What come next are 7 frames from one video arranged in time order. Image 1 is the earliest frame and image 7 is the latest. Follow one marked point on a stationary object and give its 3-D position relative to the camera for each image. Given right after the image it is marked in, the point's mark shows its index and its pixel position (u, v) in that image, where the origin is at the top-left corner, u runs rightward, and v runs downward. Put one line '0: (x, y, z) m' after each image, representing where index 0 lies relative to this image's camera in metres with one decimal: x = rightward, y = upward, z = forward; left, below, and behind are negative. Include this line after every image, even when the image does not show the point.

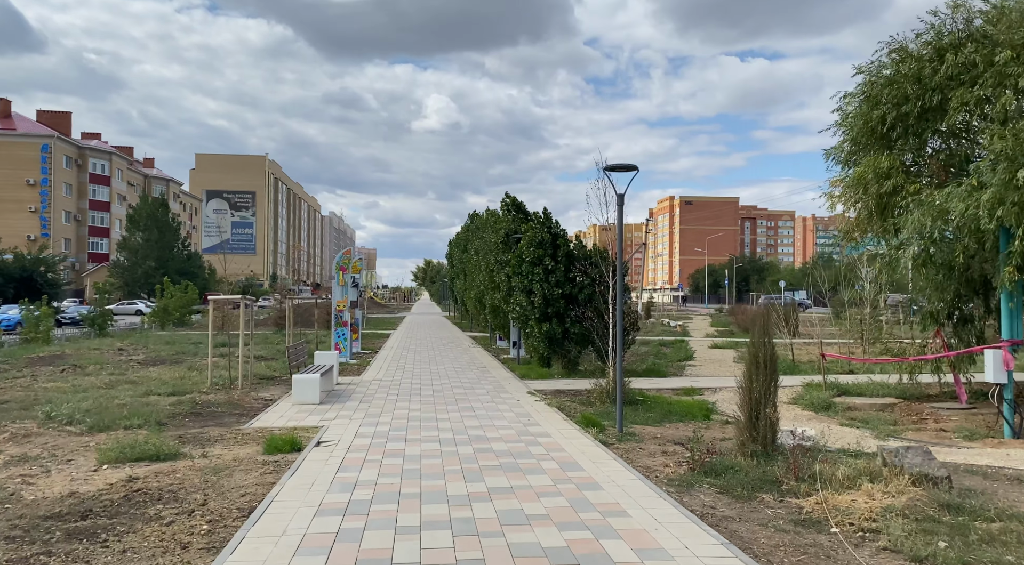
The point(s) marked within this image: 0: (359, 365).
0: (-4.1, -2.2, +18.9) m
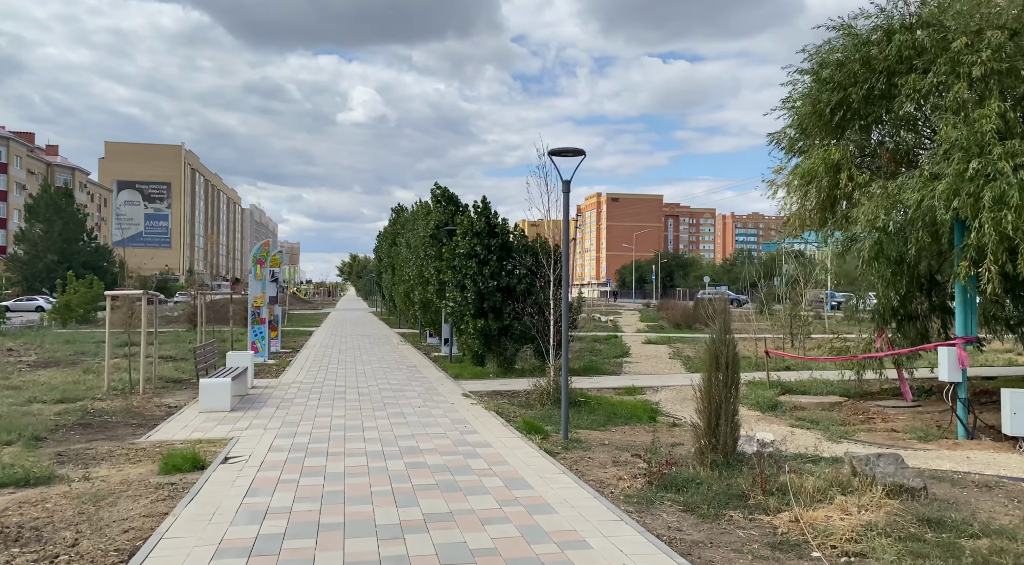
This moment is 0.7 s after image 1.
0: (-5.8, -2.1, +17.5) m
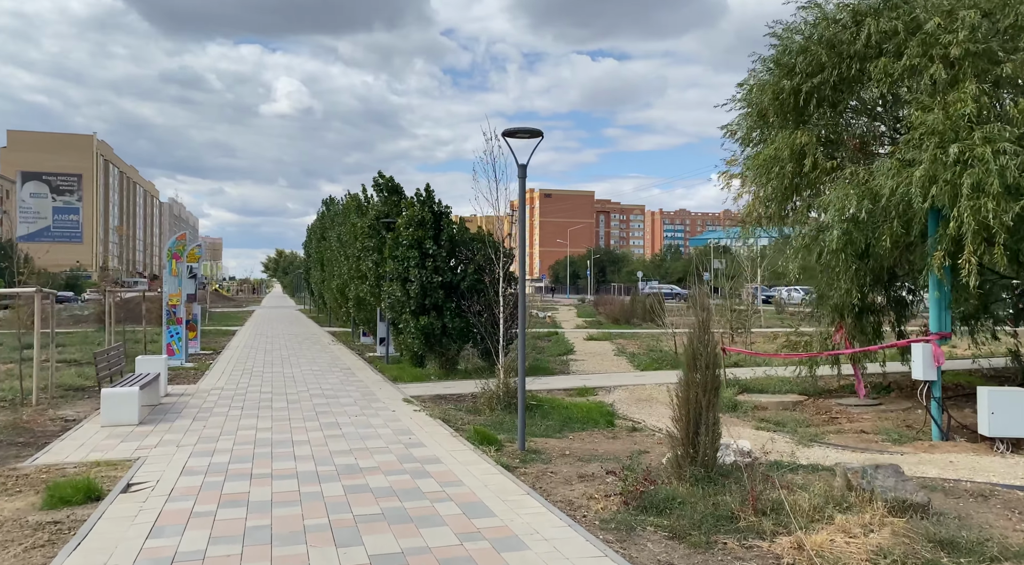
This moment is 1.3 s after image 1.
0: (-7.1, -2.0, +16.0) m
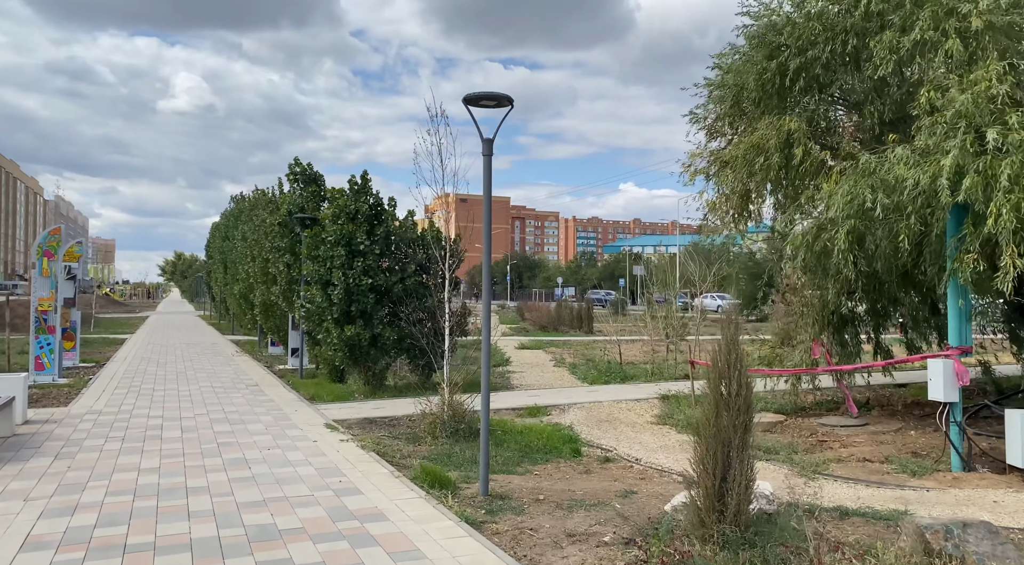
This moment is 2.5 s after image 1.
0: (-8.4, -2.0, +13.5) m
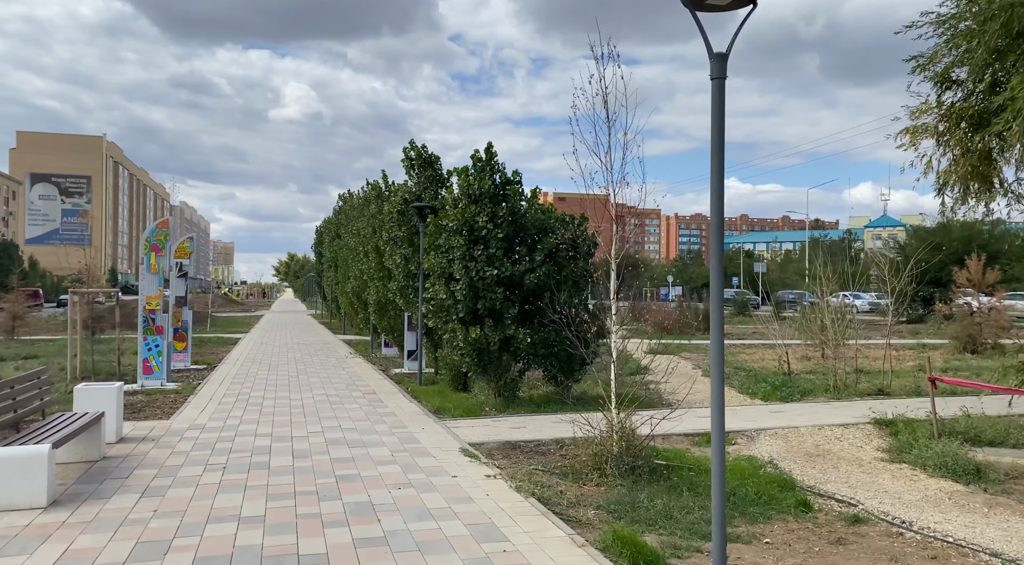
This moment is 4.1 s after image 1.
0: (-5.9, -2.0, +12.5) m
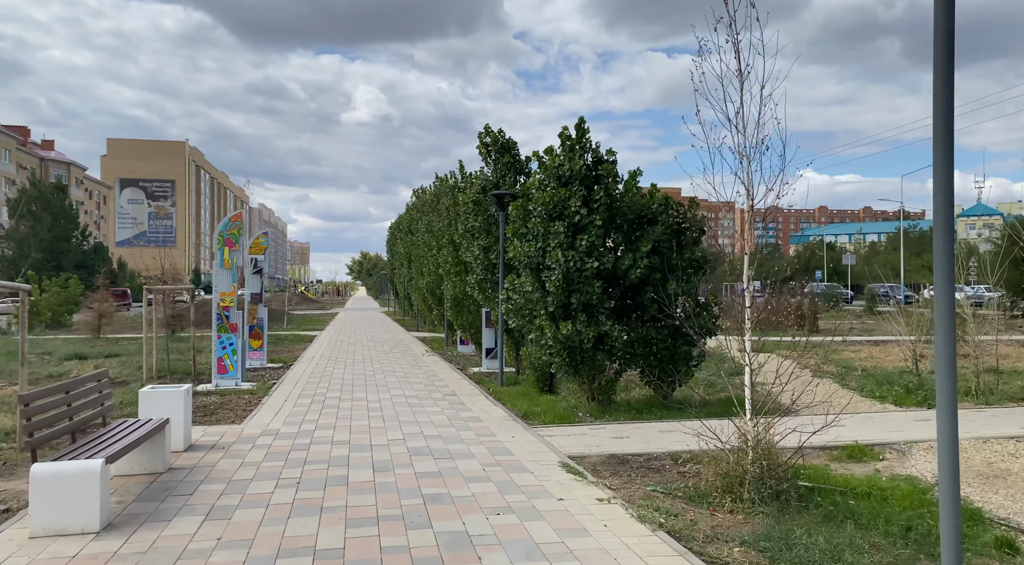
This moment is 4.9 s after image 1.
0: (-4.4, -1.9, +11.9) m
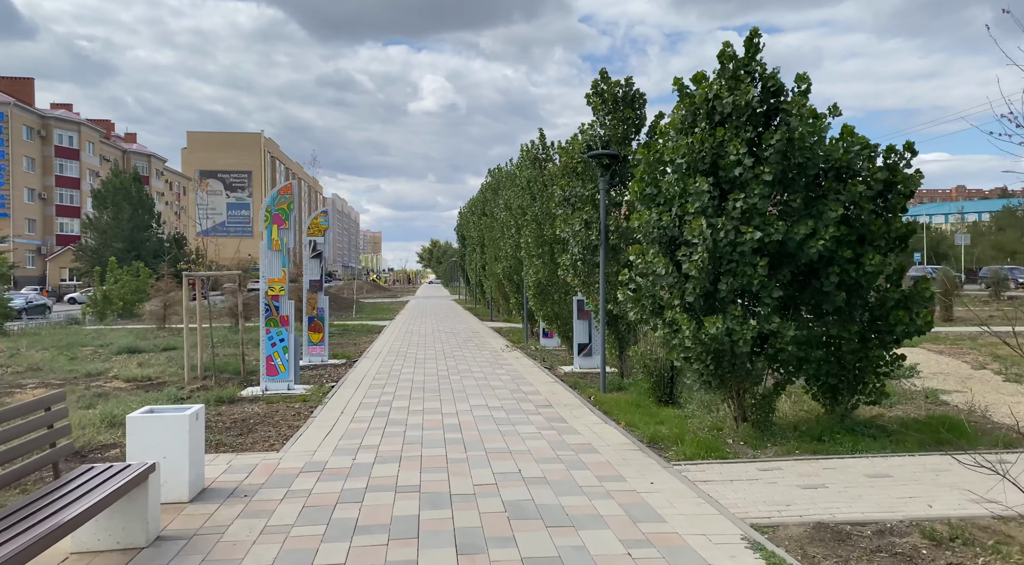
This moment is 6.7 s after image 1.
0: (-2.9, -1.7, +9.9) m
